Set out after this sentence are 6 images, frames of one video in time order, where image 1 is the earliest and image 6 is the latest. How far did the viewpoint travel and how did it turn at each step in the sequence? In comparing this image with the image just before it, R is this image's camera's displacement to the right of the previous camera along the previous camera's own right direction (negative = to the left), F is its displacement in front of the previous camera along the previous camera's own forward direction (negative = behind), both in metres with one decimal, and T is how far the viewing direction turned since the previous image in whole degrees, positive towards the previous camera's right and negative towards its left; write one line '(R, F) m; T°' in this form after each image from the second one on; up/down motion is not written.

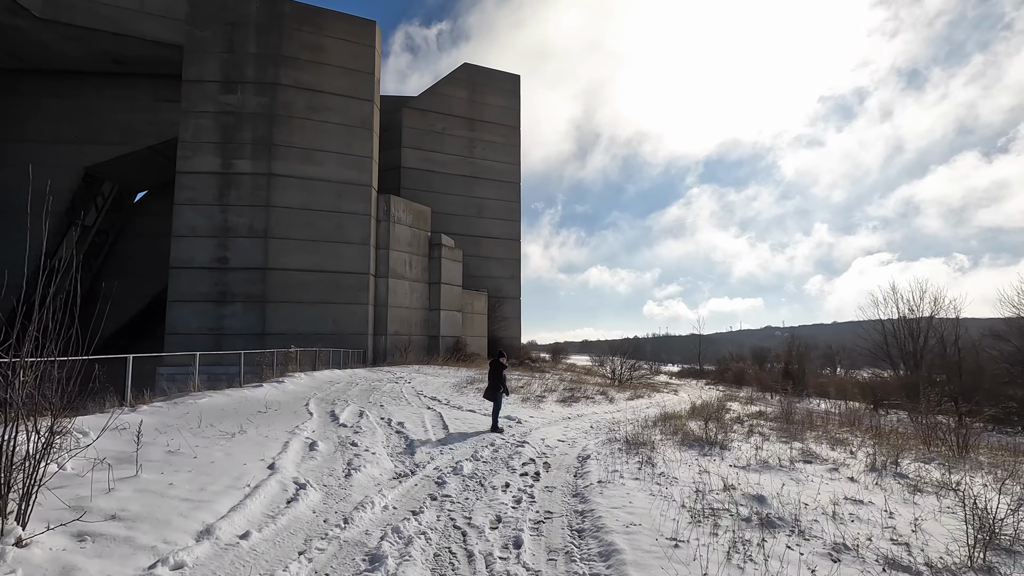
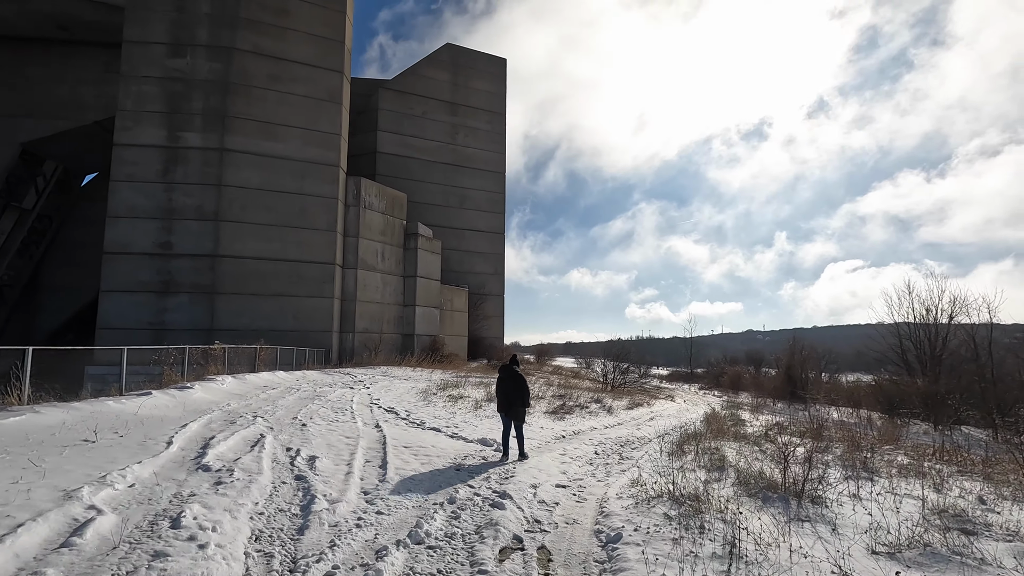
(+0.1, +3.0) m; +2°
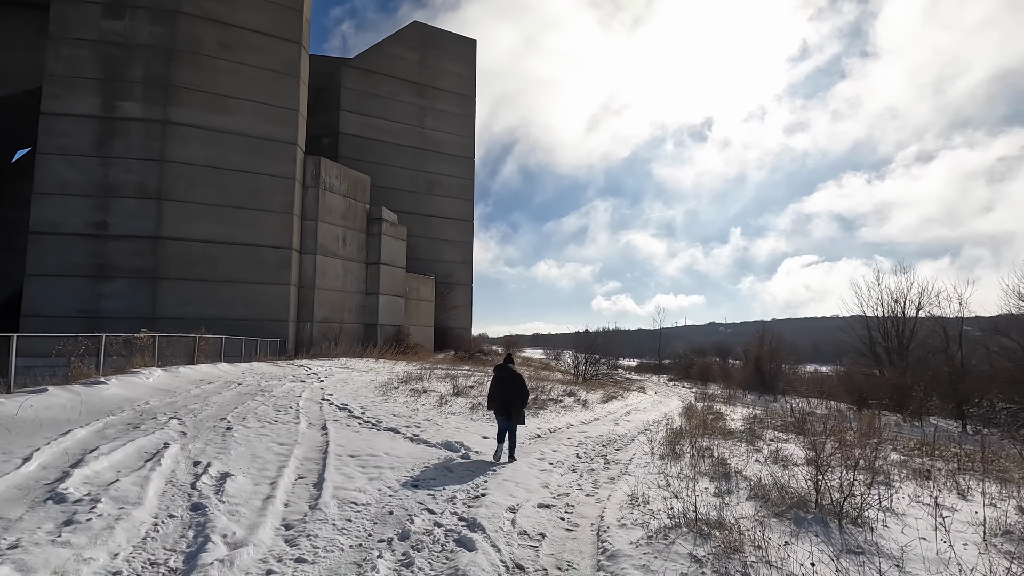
(0.0, +1.2) m; +3°
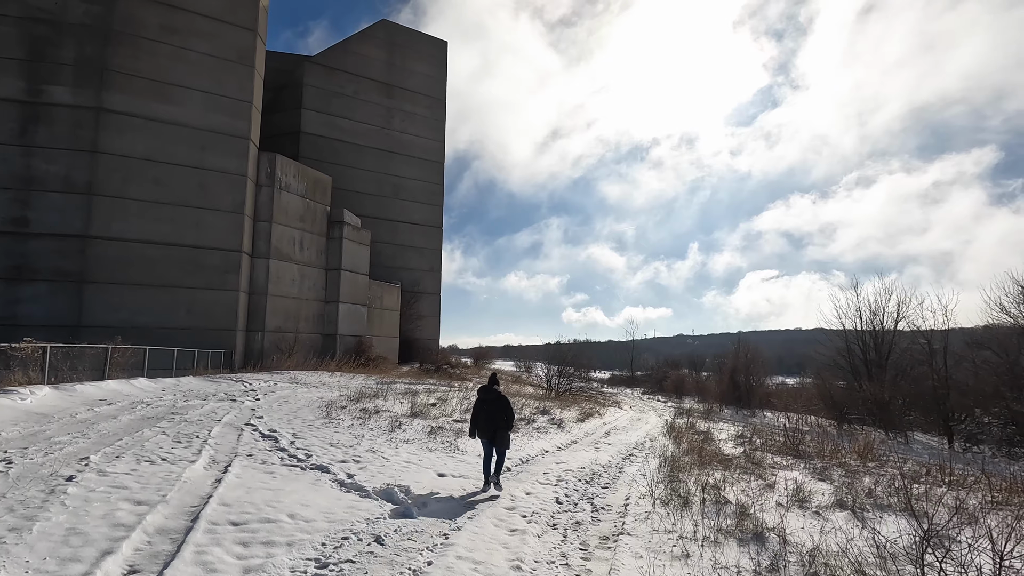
(+0.1, +1.6) m; +3°
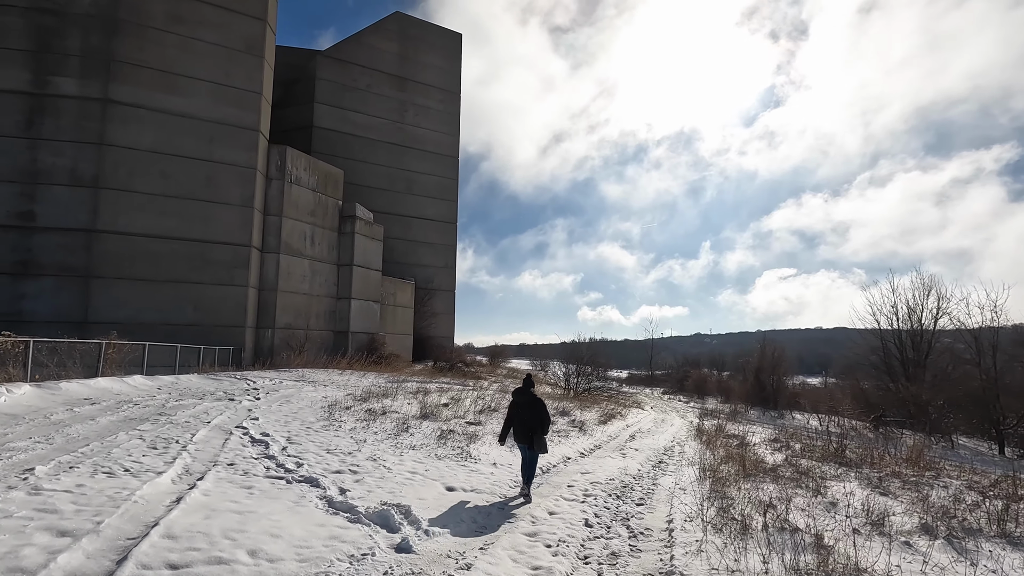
(-0.1, +0.9) m; -2°
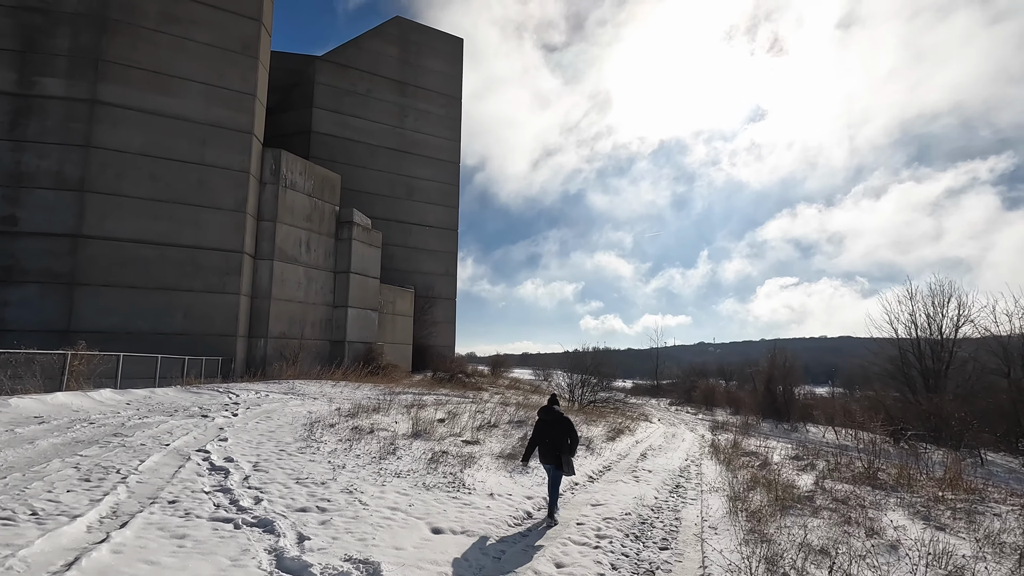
(0.0, +0.9) m; 0°
